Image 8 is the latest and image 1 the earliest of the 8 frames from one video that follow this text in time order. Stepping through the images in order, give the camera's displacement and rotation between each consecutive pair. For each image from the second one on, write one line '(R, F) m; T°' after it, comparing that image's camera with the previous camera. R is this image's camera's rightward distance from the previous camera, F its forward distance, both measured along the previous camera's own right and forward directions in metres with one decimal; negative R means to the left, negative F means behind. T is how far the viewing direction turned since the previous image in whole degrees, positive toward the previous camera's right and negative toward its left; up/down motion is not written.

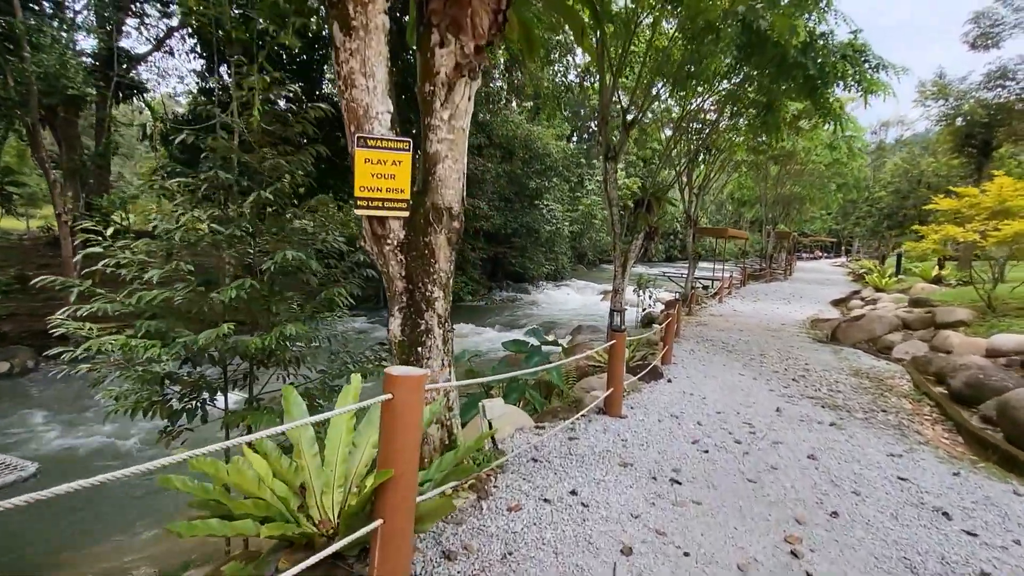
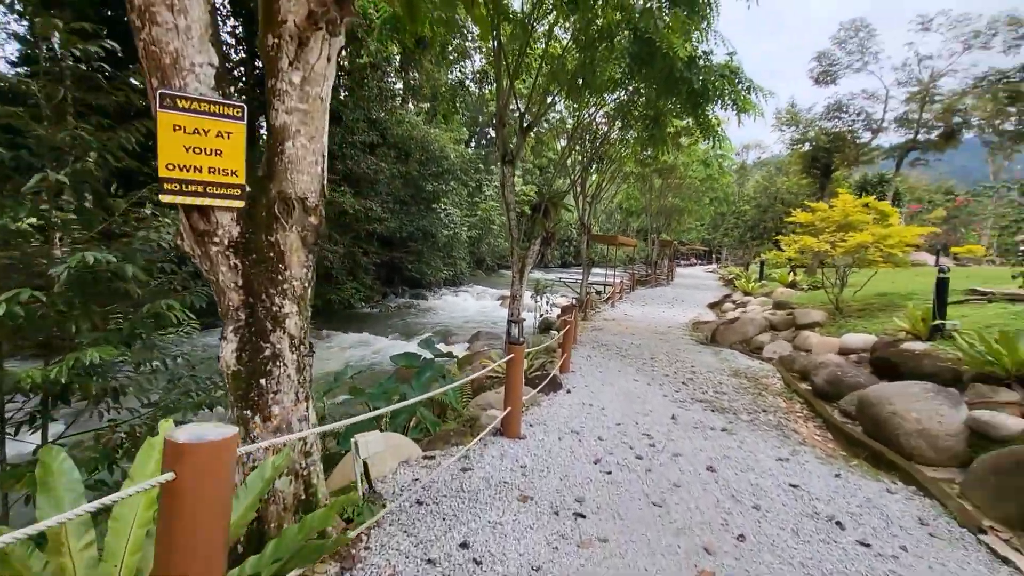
(+0.1, +0.3) m; +12°
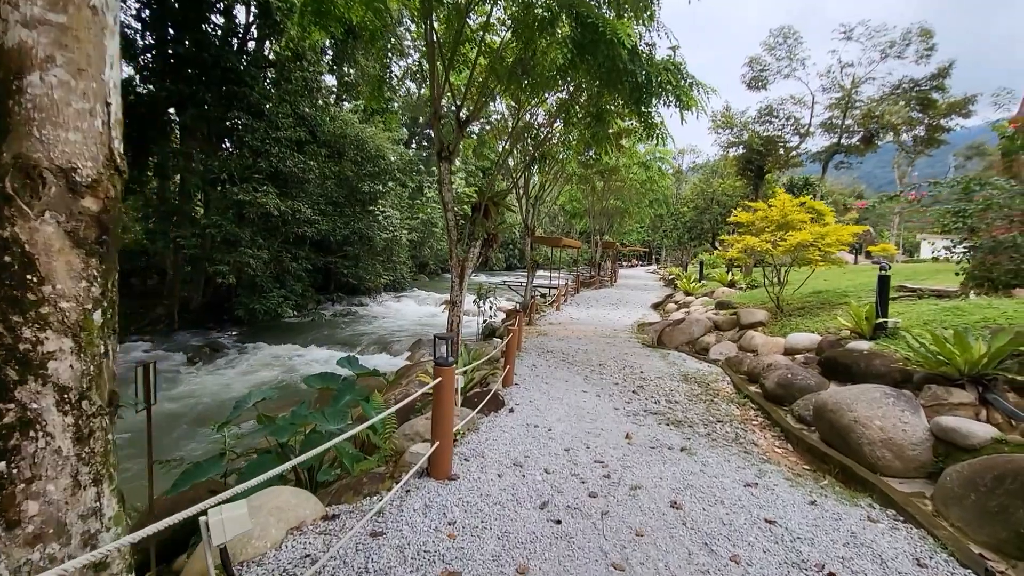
(+0.1, +0.4) m; +6°
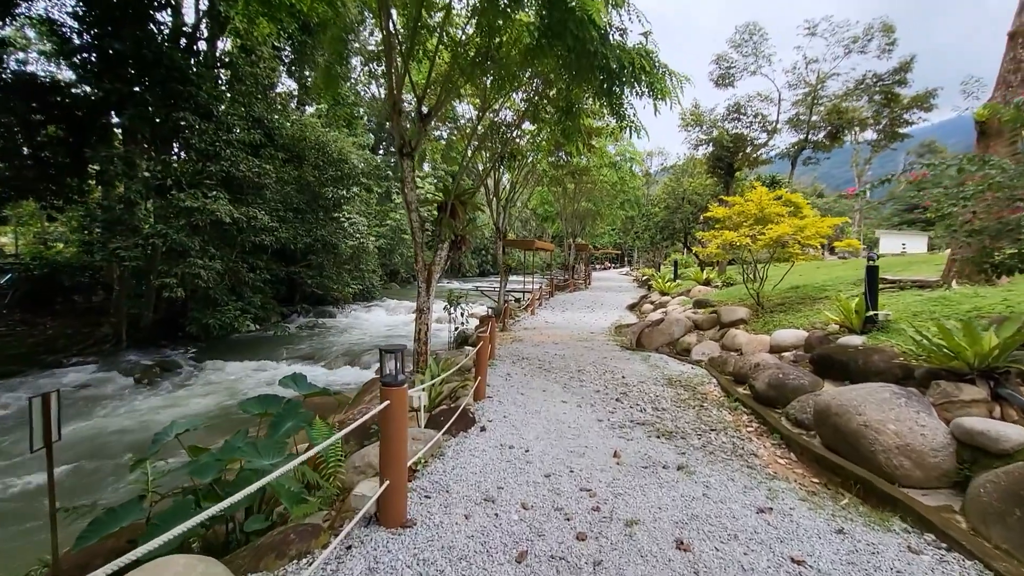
(0.0, +0.4) m; +3°
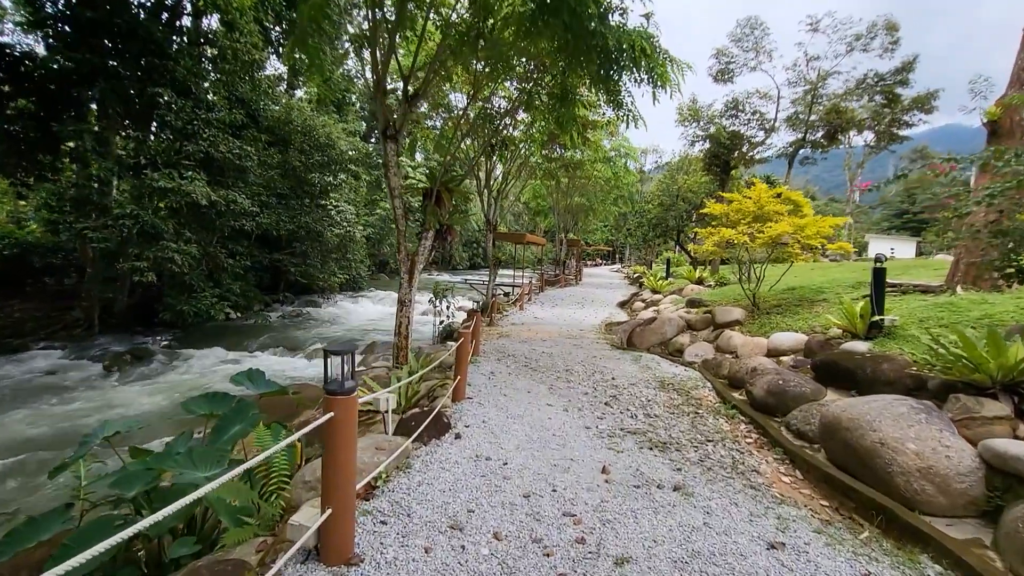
(0.0, +0.3) m; +1°
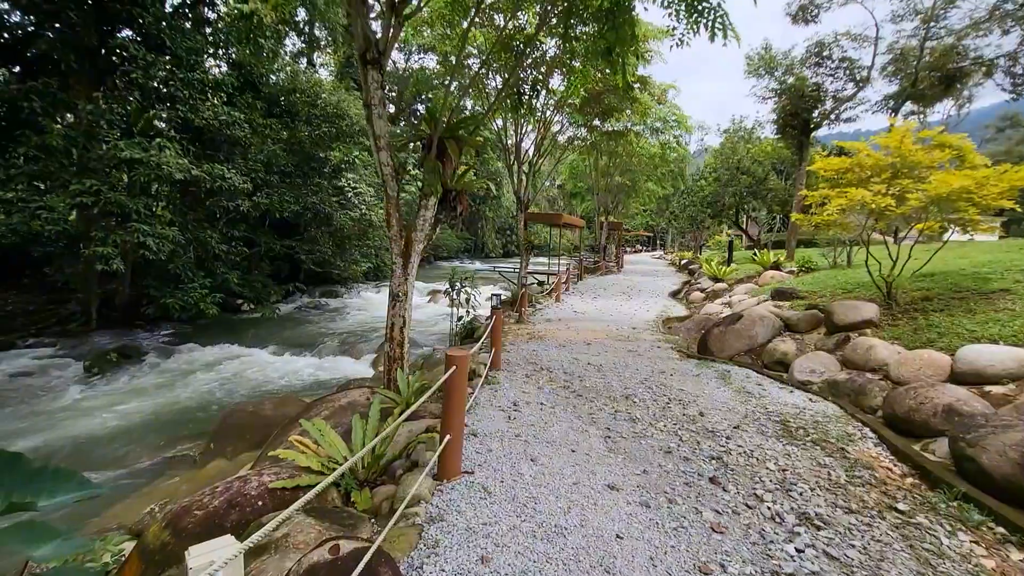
(0.0, +1.5) m; -4°
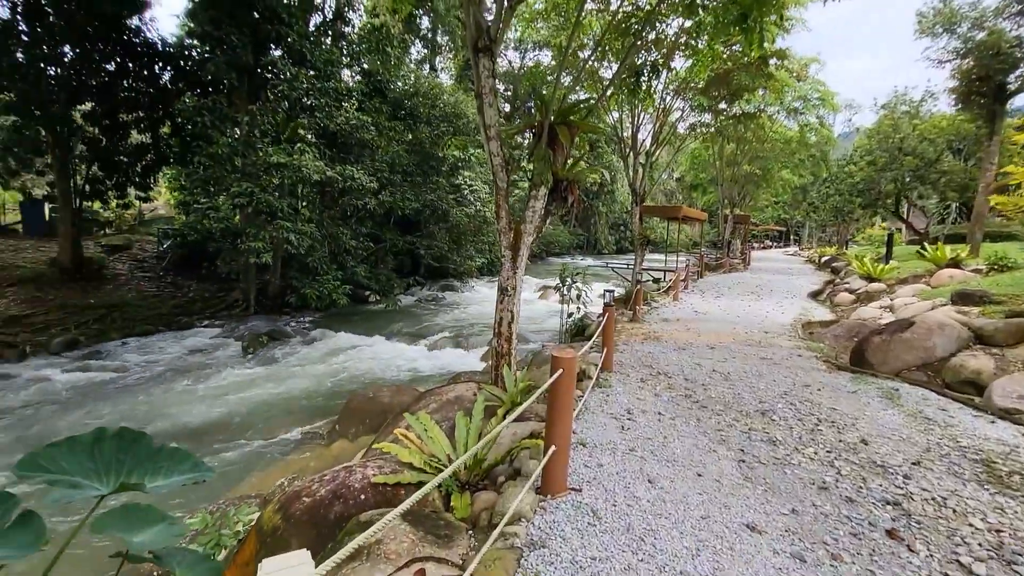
(0.0, +0.2) m; -13°
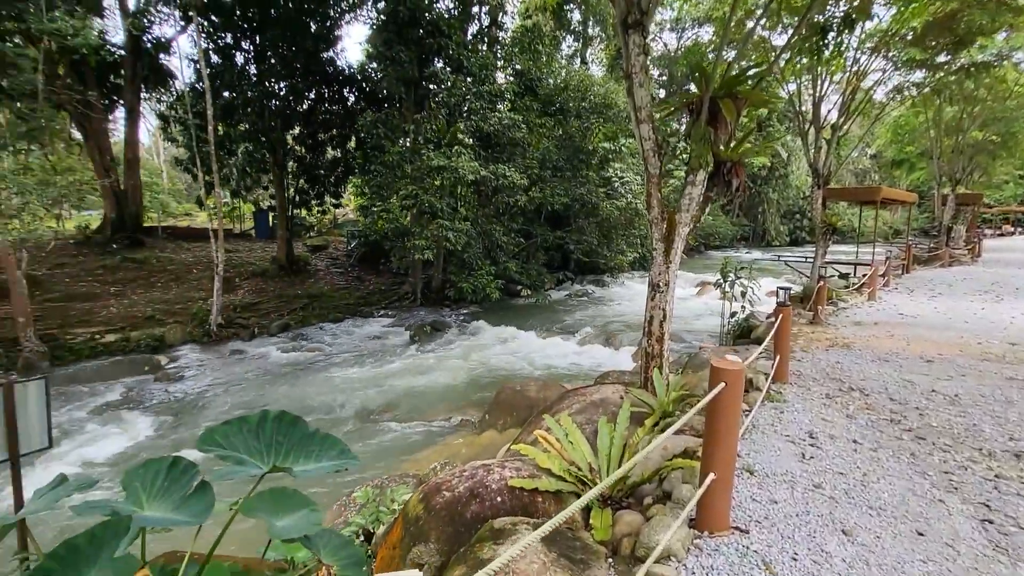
(0.0, +0.2) m; -18°
